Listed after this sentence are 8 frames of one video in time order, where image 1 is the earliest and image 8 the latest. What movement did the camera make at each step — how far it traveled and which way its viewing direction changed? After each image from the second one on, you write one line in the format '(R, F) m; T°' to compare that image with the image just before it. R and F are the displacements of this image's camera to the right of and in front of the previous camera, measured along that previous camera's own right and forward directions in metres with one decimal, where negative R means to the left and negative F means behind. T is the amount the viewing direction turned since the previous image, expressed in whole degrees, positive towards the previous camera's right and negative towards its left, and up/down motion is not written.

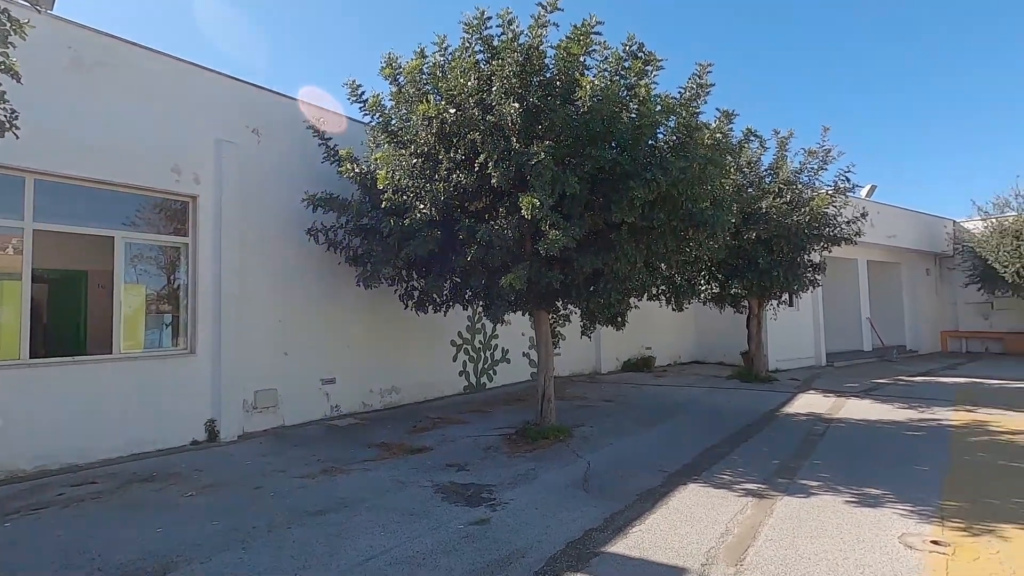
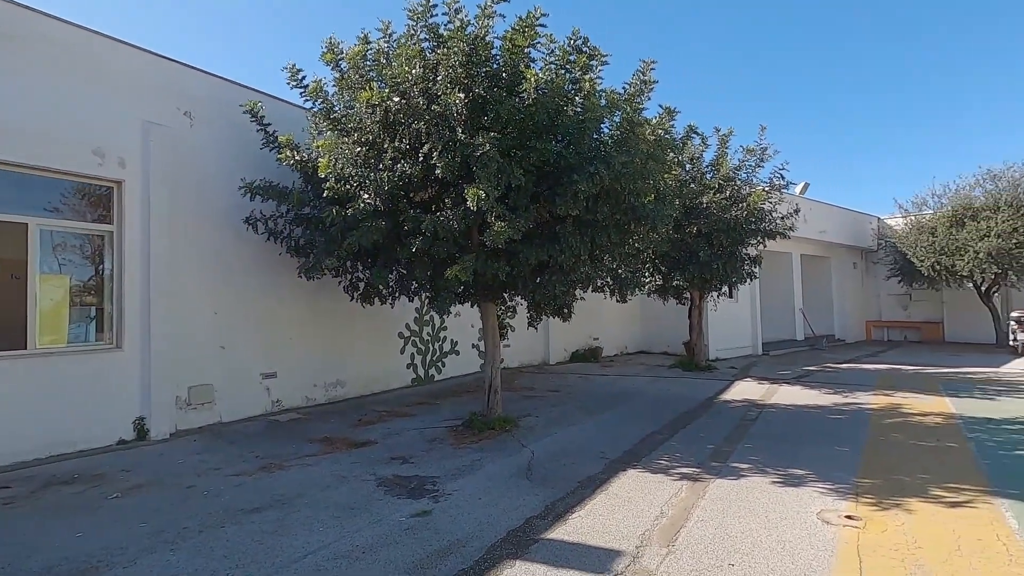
(+0.4, -0.1) m; +2°
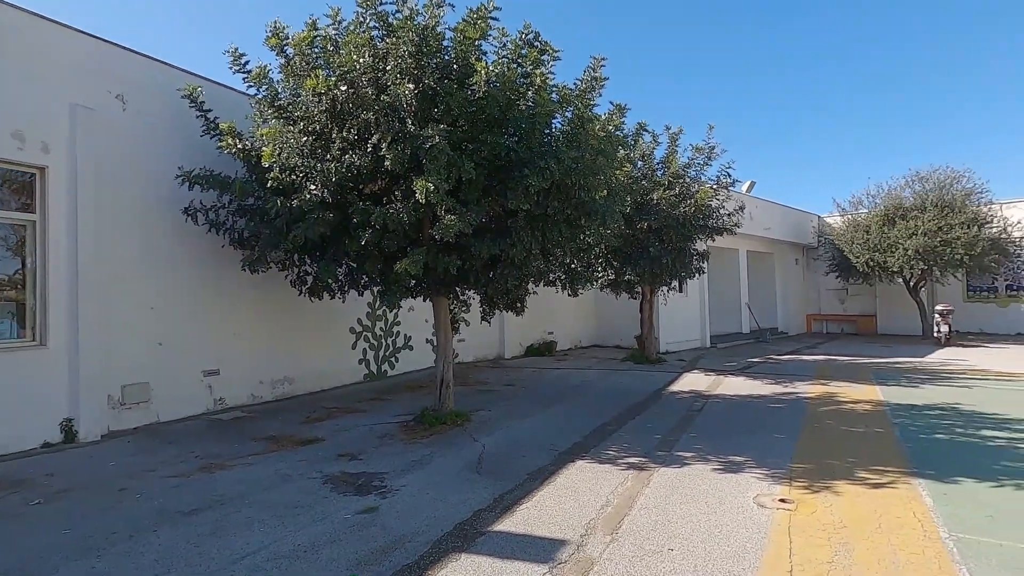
(+0.1, 0.0) m; +4°
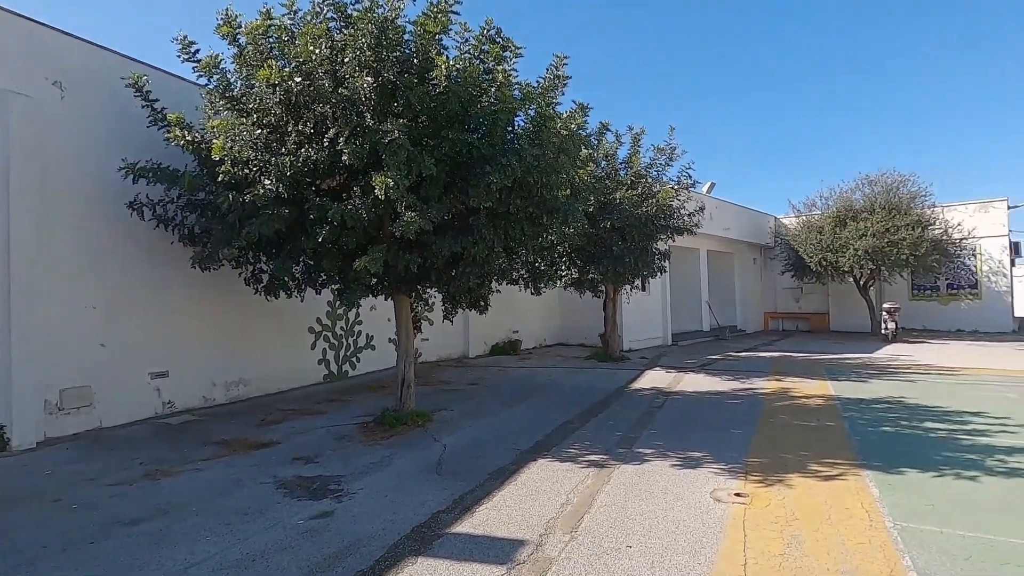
(+0.1, +0.1) m; +4°
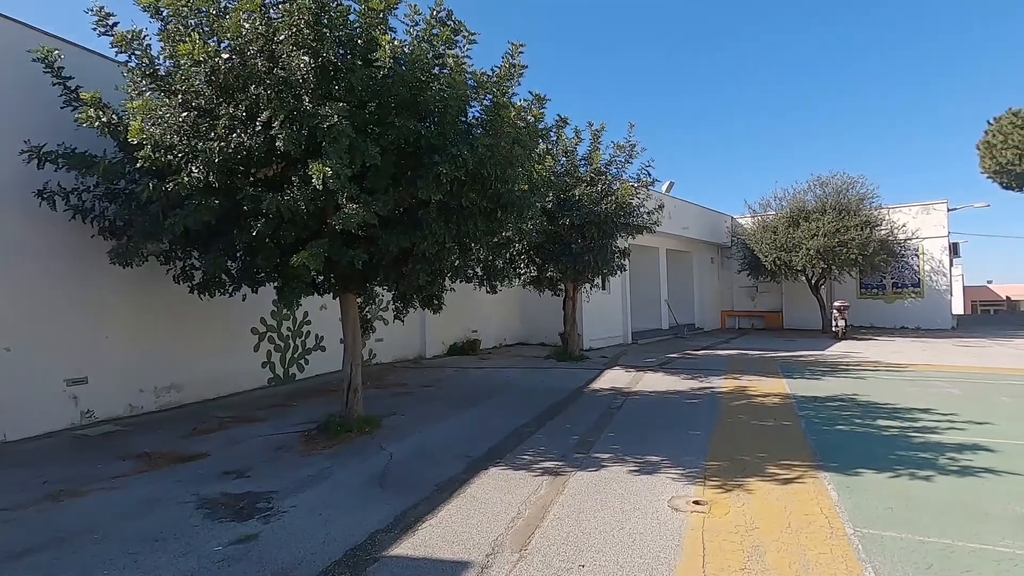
(+0.1, +0.4) m; +4°
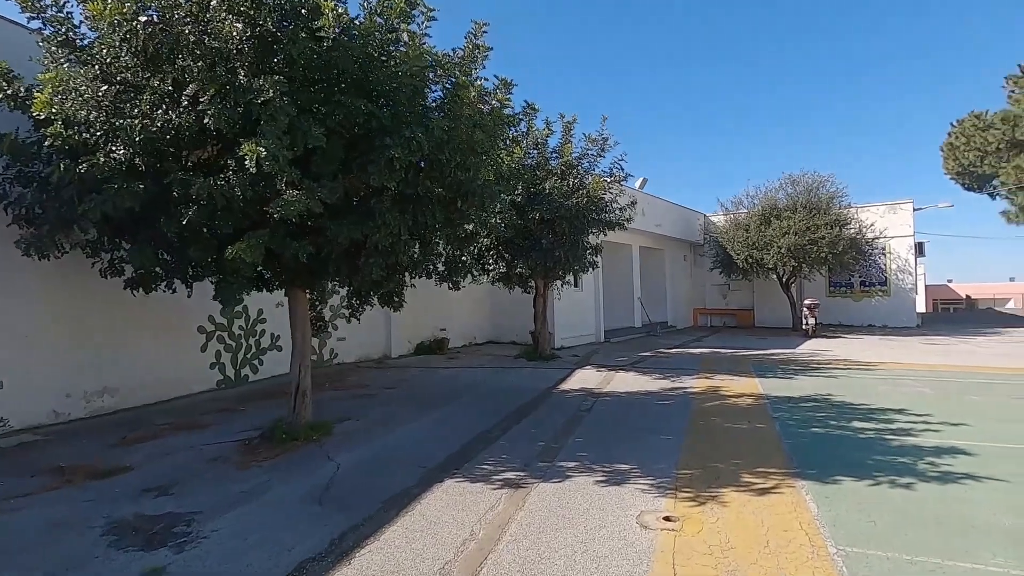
(+0.2, +0.5) m; +3°
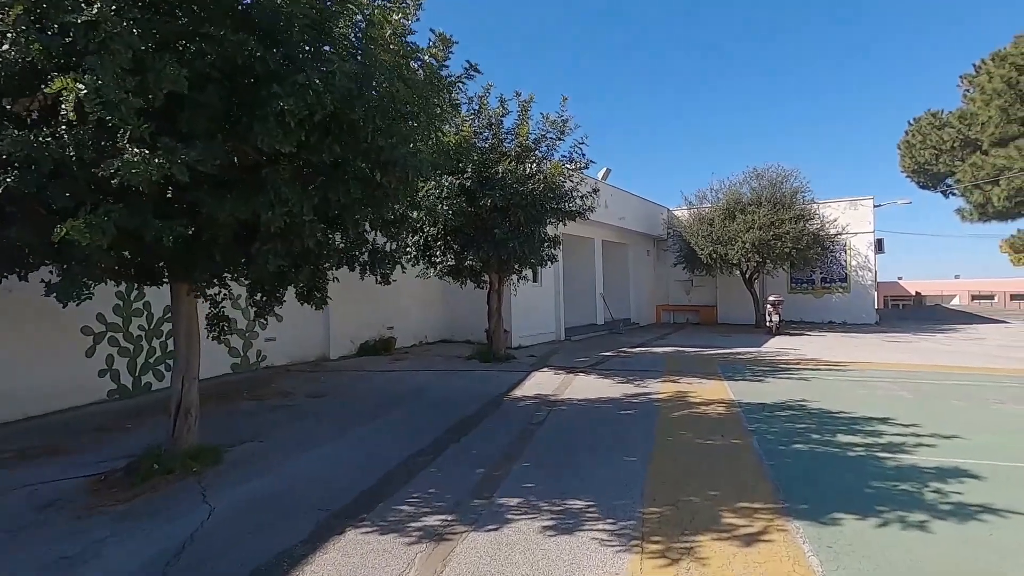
(+0.3, +1.2) m; +4°
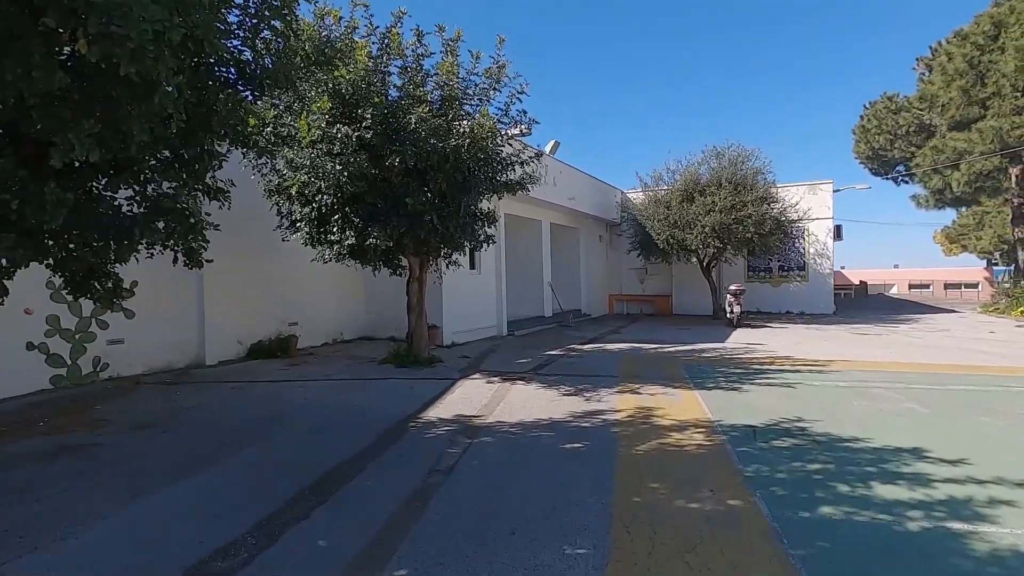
(+0.6, +2.5) m; +5°
